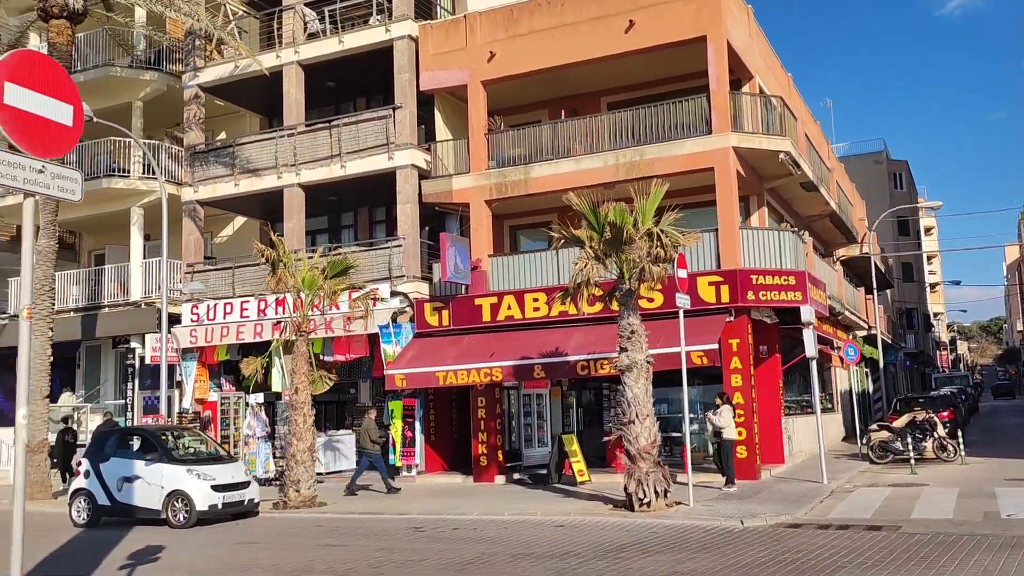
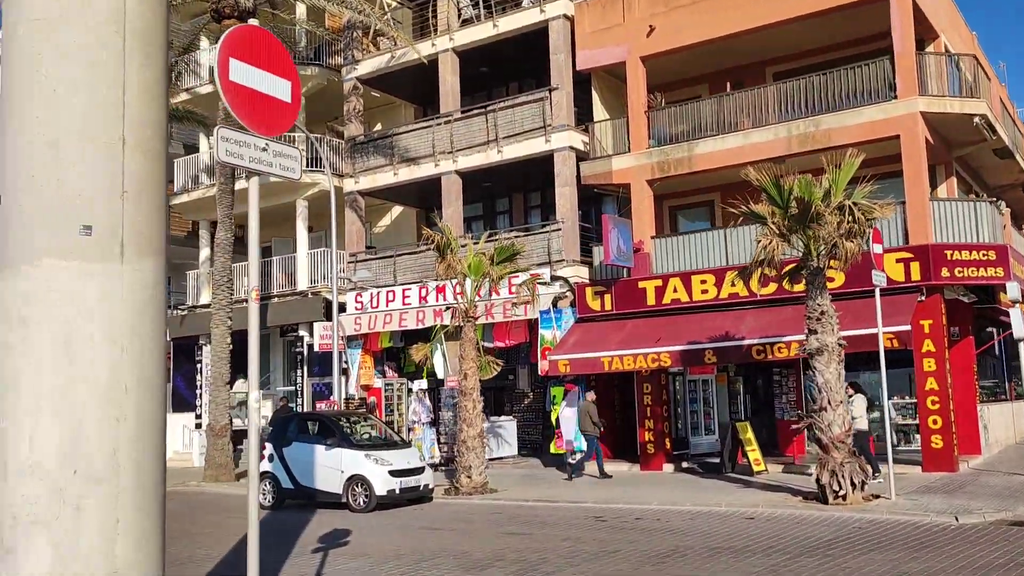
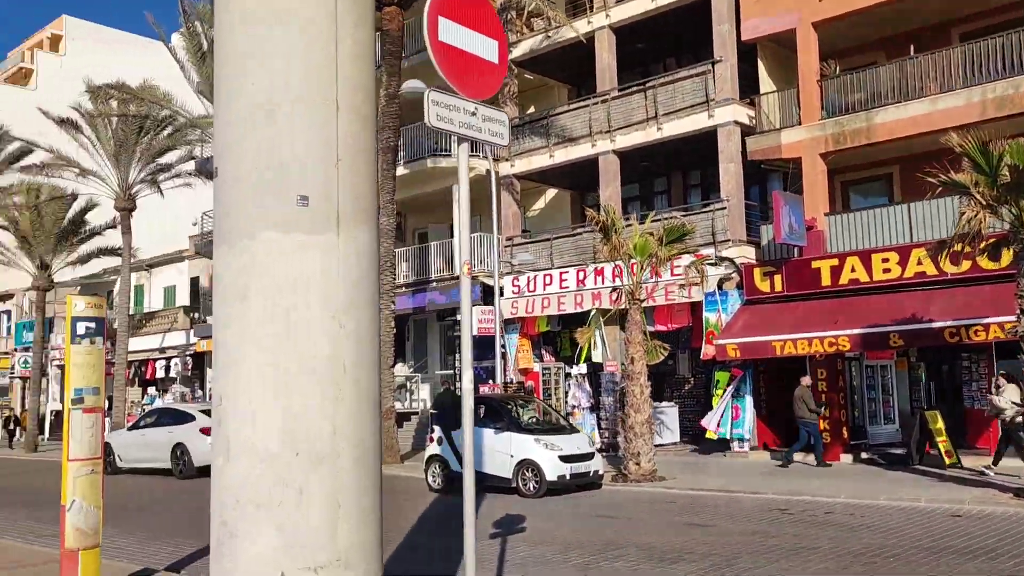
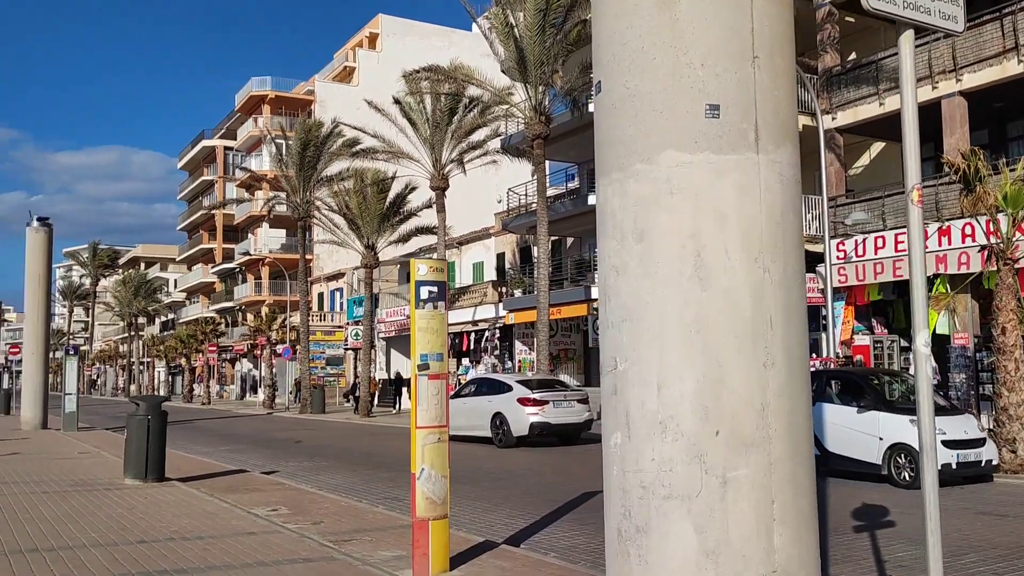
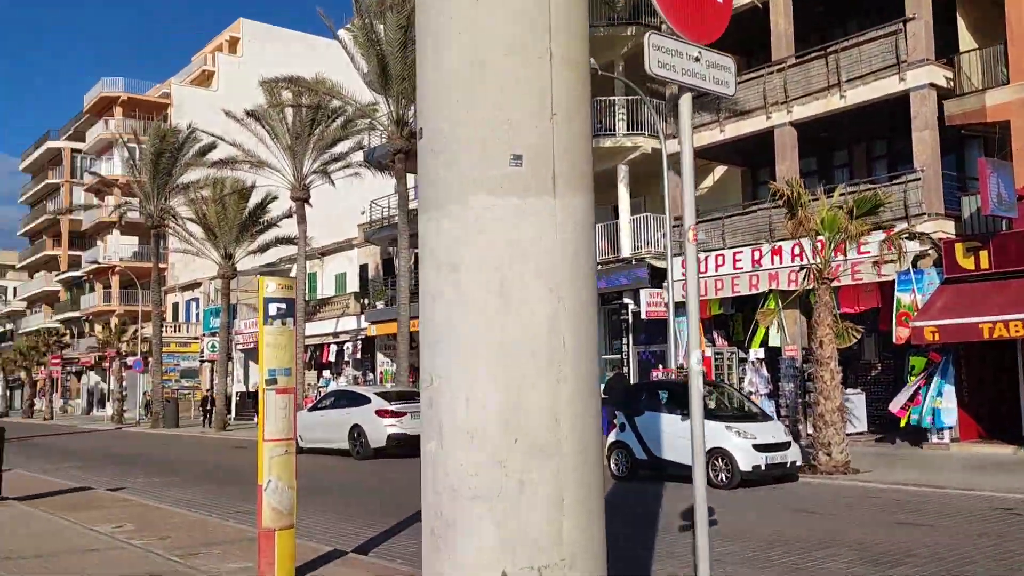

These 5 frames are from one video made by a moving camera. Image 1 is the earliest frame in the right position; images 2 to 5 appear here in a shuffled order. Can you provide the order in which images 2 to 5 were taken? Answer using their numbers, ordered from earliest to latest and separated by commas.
2, 3, 5, 4
